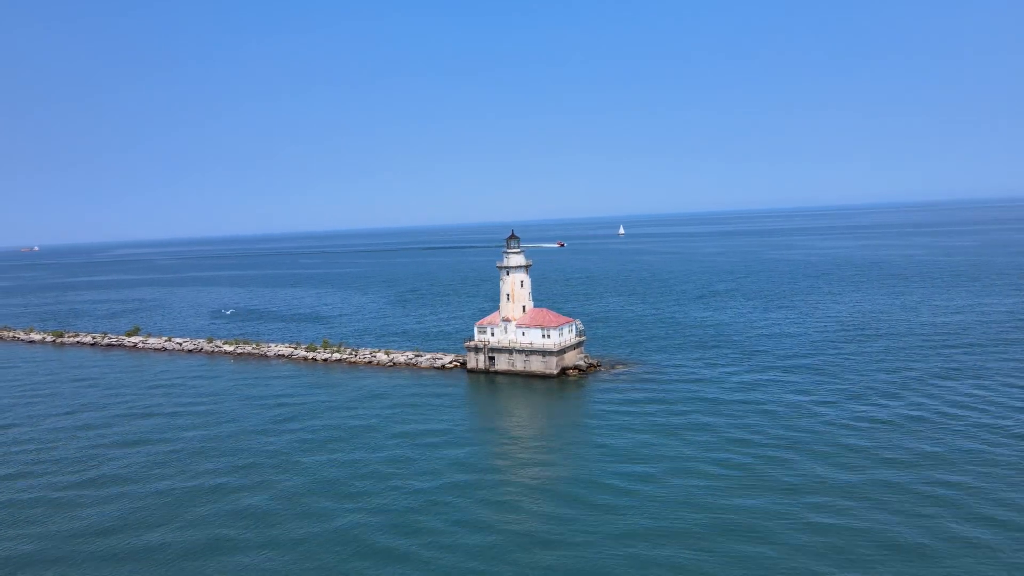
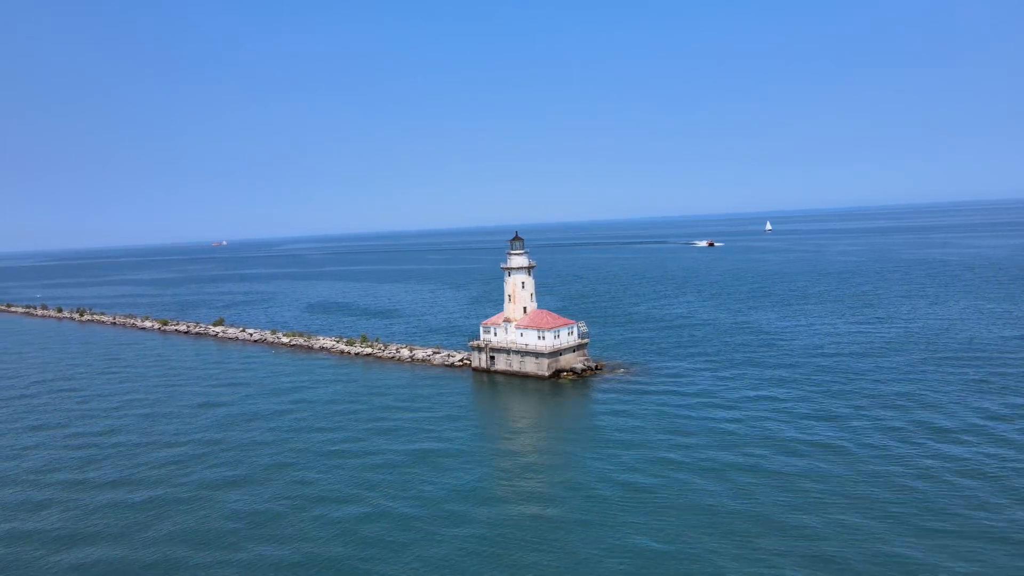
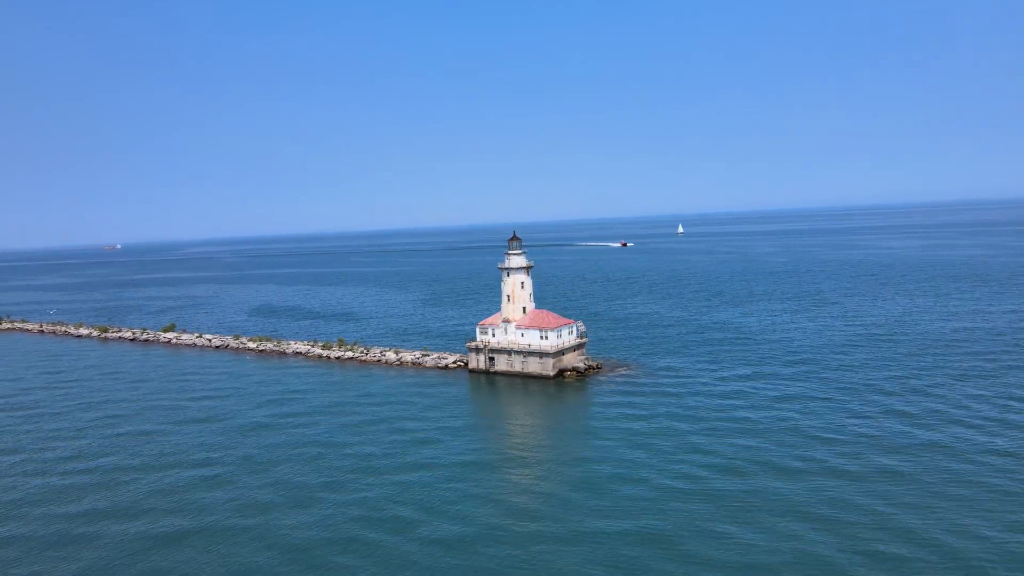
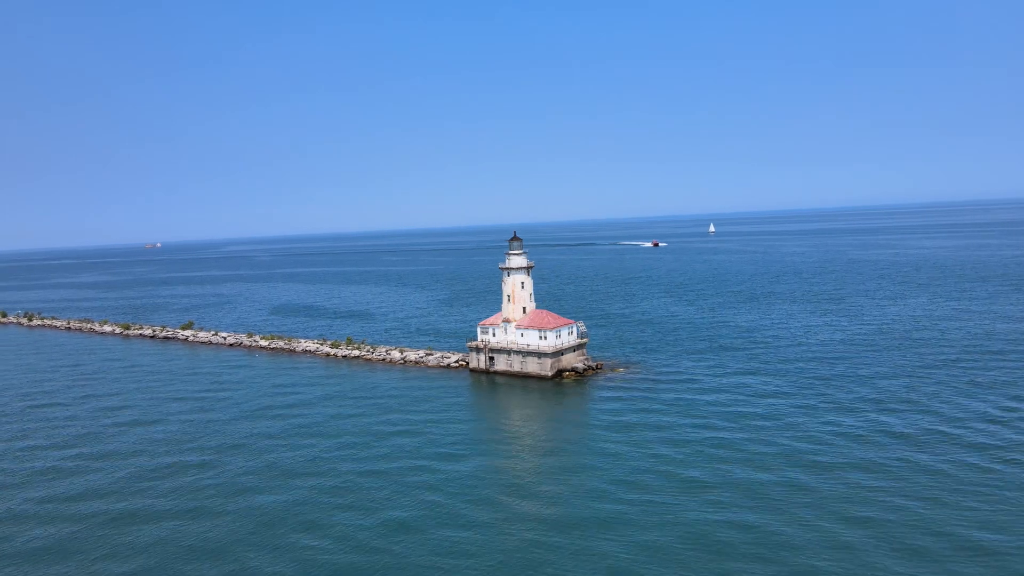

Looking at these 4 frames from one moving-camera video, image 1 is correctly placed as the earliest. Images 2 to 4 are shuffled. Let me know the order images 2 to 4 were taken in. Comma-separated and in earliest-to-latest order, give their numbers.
3, 4, 2
